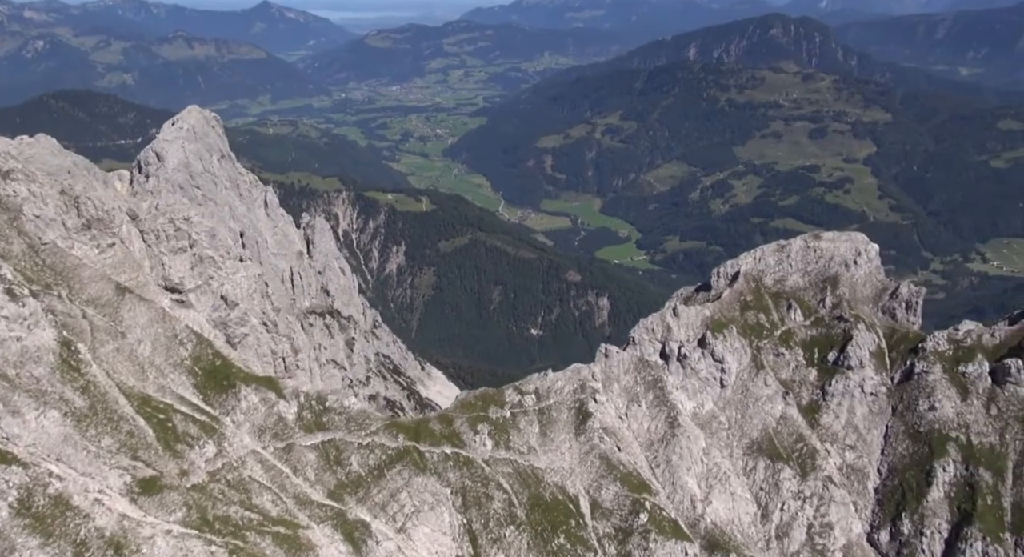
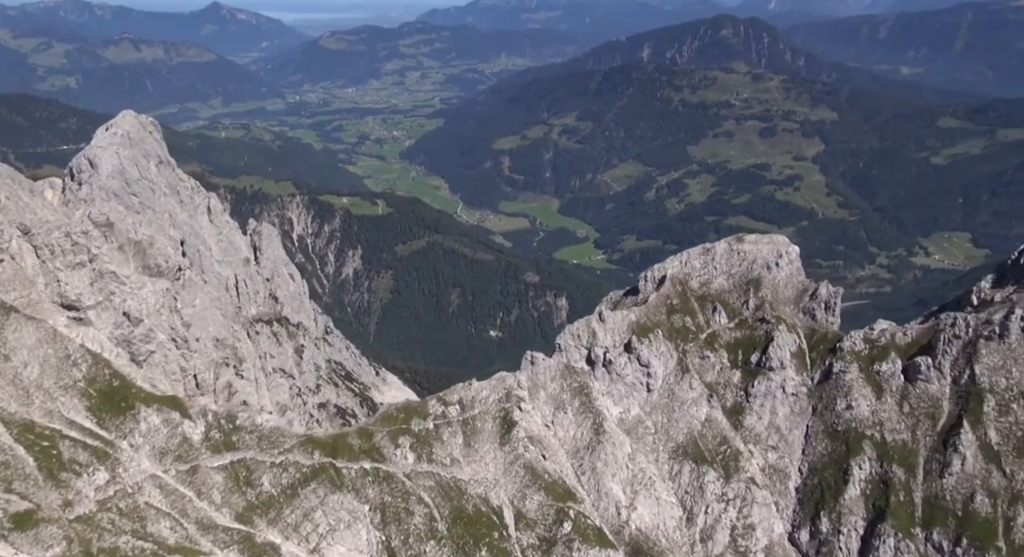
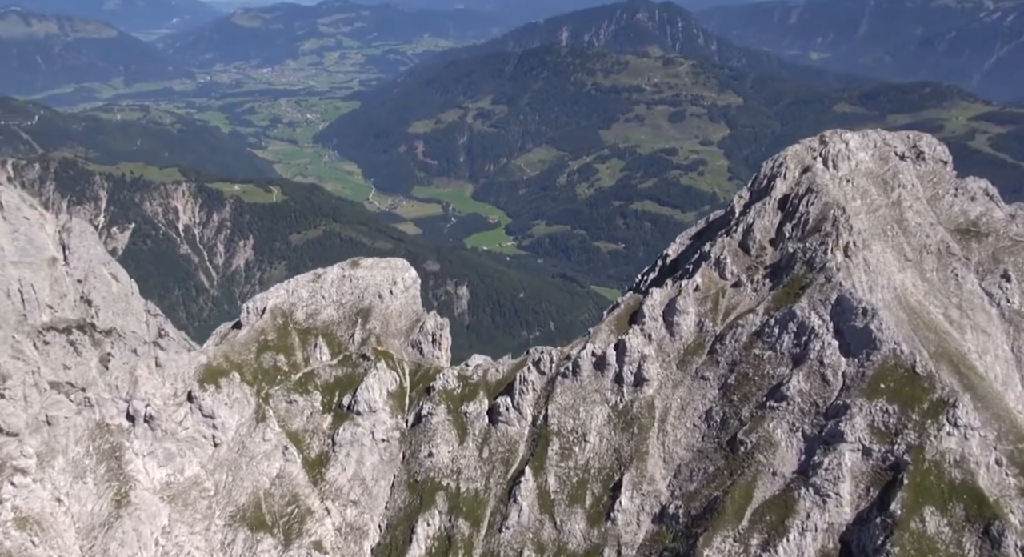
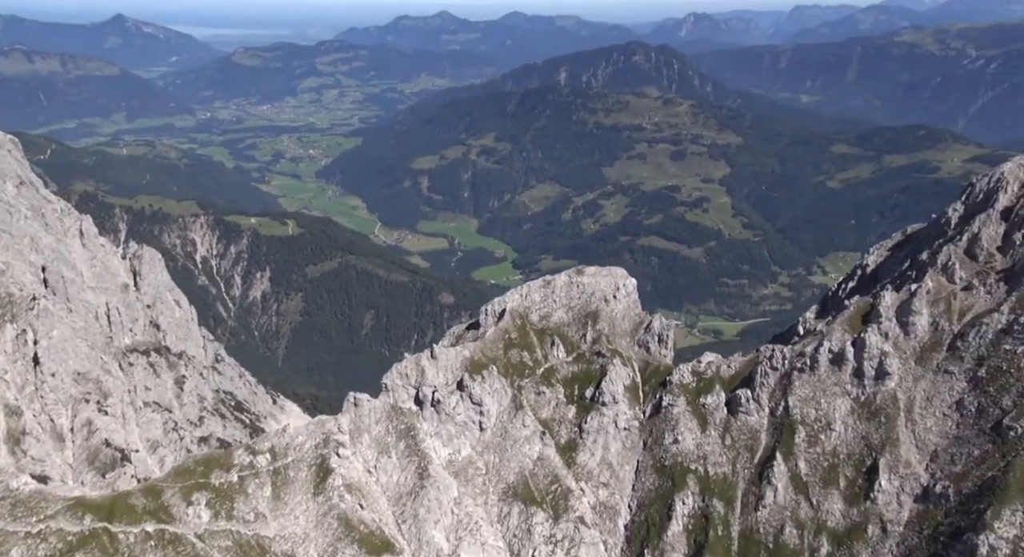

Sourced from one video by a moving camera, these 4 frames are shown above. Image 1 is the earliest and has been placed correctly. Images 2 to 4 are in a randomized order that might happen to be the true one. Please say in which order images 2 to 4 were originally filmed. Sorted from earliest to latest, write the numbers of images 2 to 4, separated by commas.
2, 4, 3
